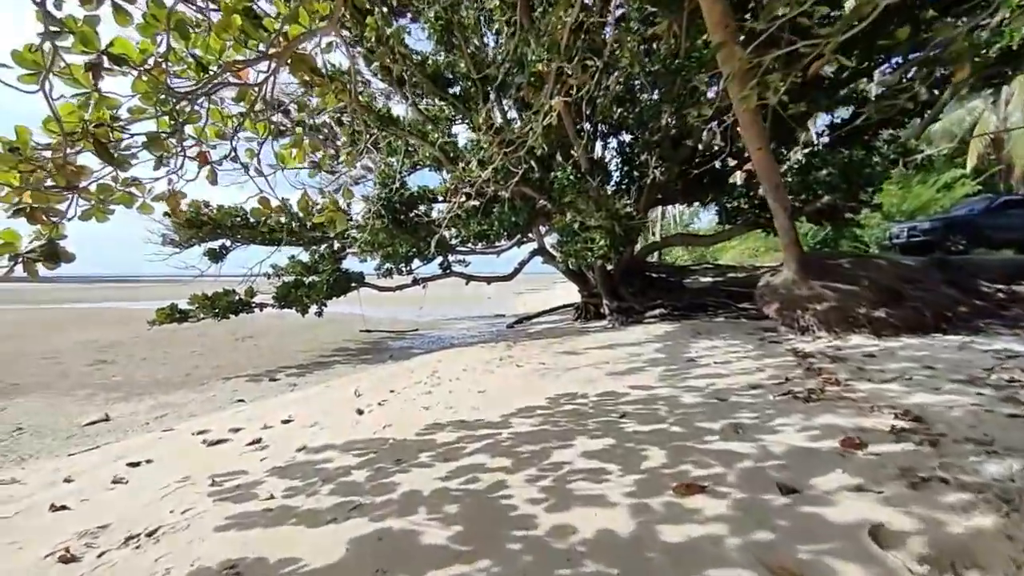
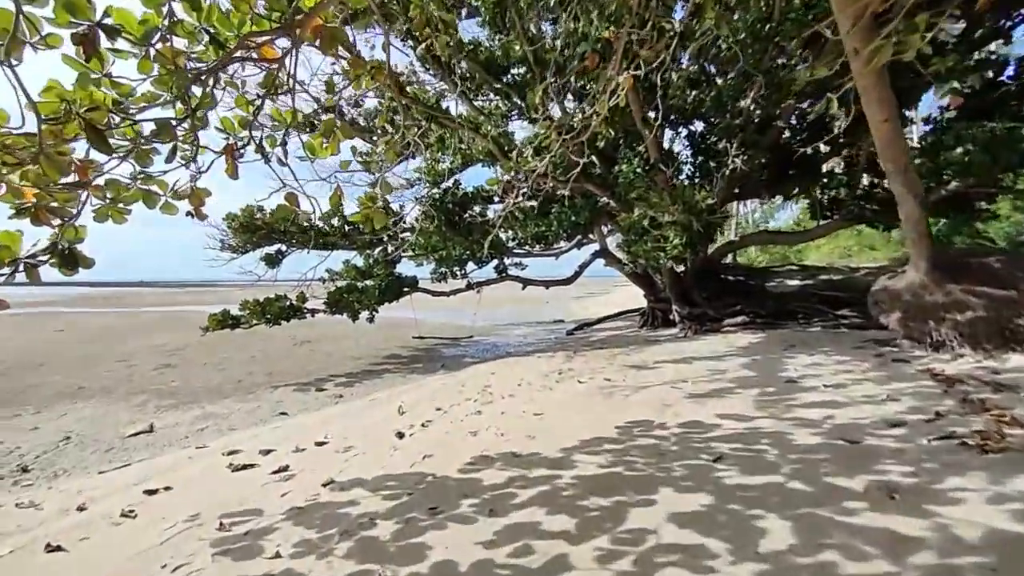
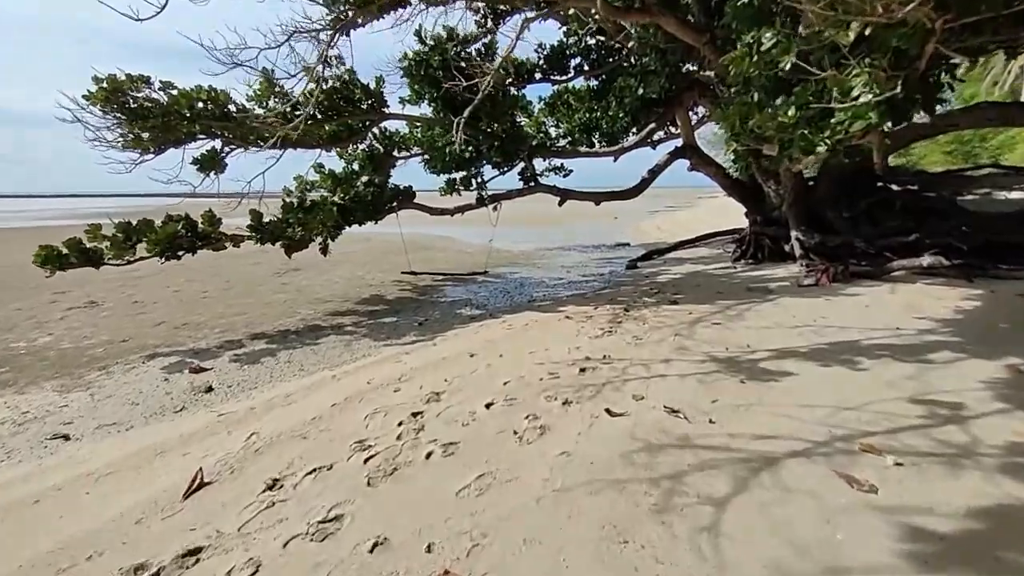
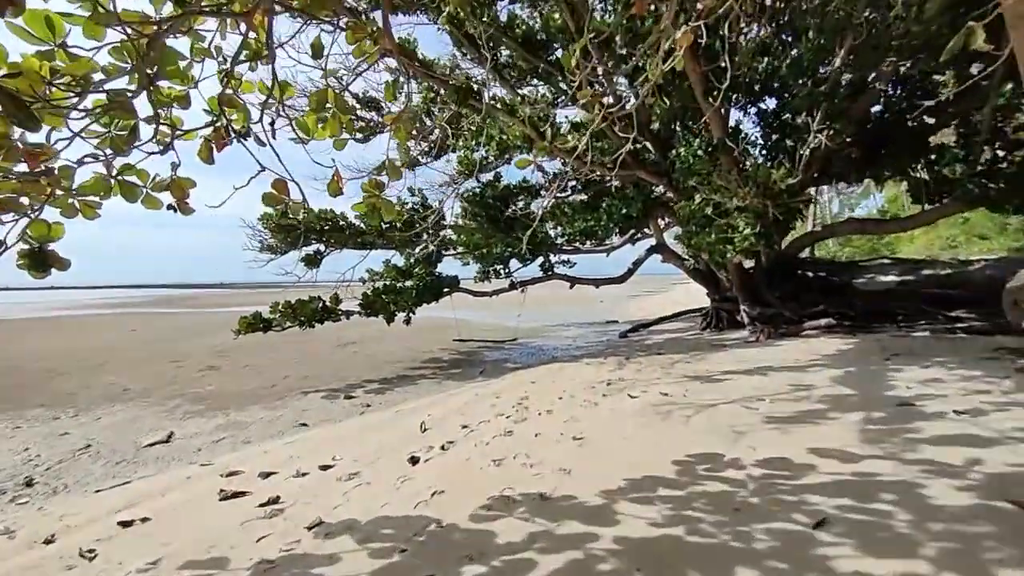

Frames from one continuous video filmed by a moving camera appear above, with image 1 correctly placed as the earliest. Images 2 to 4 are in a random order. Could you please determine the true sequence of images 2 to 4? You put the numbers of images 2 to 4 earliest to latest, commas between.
2, 4, 3
